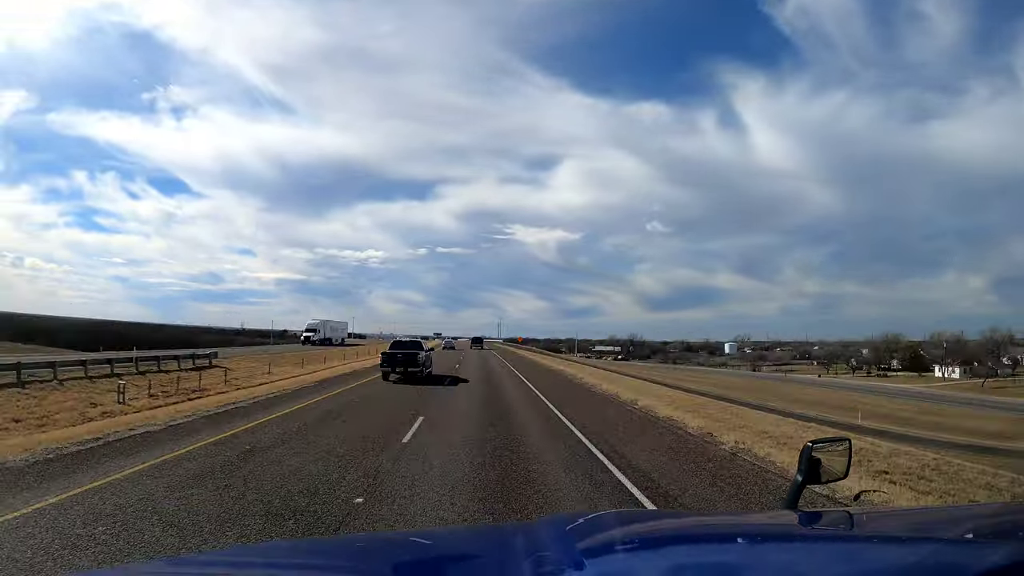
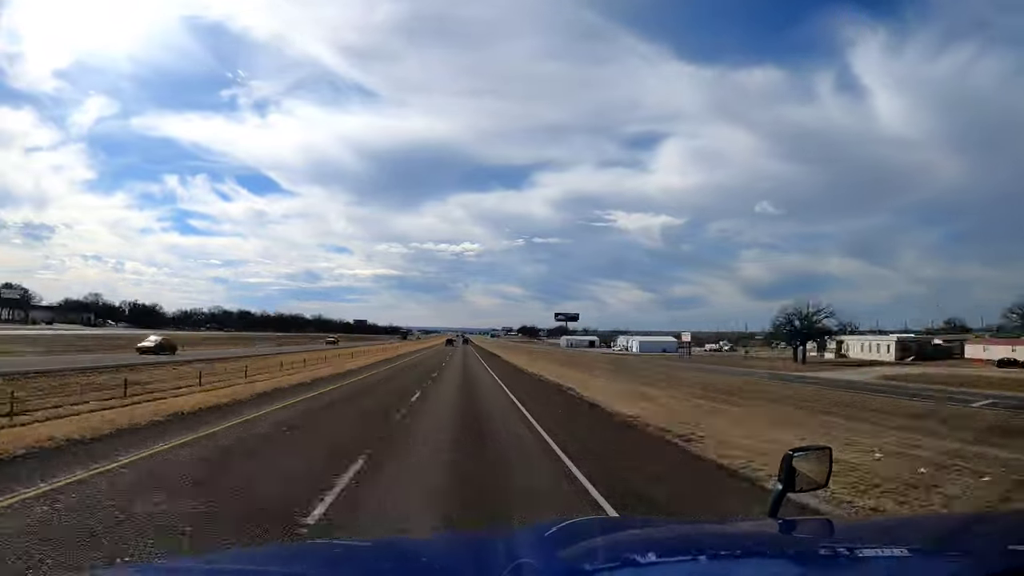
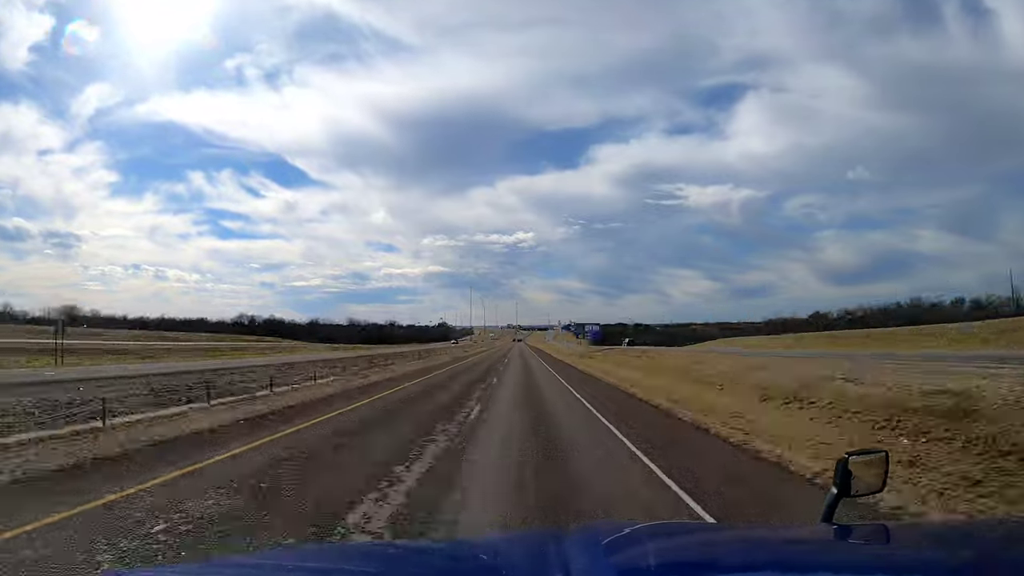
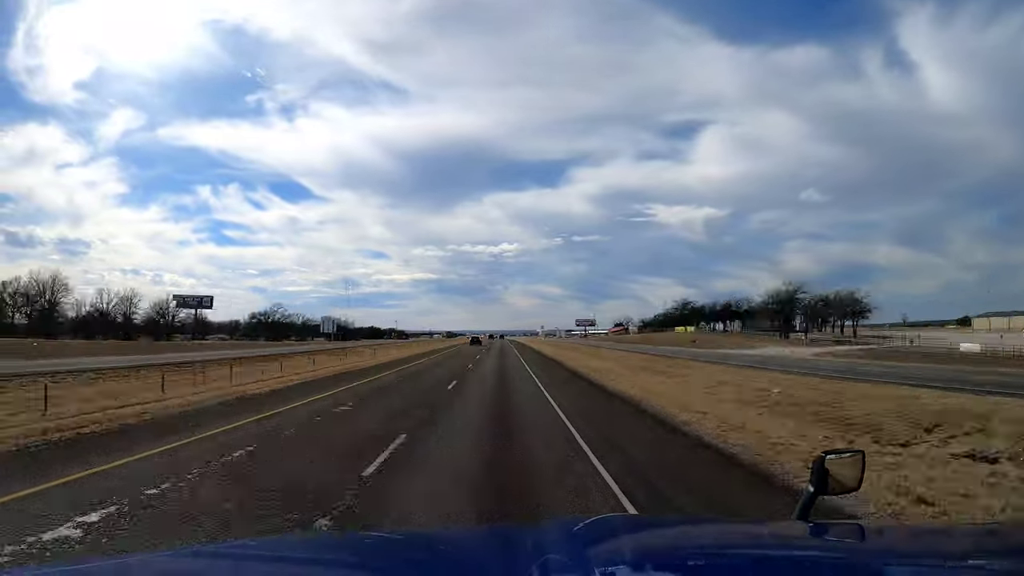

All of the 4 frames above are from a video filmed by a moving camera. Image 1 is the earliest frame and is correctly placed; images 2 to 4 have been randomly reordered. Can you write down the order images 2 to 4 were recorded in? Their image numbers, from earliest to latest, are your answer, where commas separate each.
2, 4, 3
